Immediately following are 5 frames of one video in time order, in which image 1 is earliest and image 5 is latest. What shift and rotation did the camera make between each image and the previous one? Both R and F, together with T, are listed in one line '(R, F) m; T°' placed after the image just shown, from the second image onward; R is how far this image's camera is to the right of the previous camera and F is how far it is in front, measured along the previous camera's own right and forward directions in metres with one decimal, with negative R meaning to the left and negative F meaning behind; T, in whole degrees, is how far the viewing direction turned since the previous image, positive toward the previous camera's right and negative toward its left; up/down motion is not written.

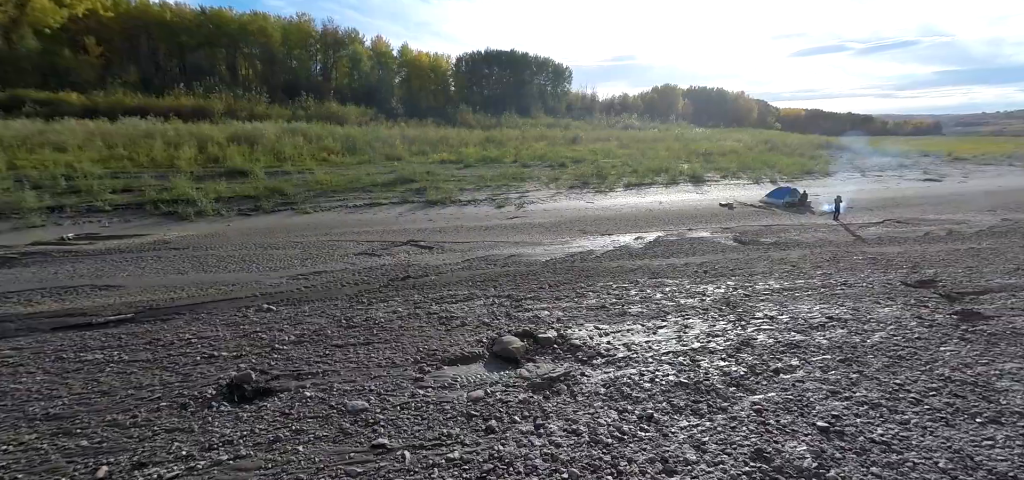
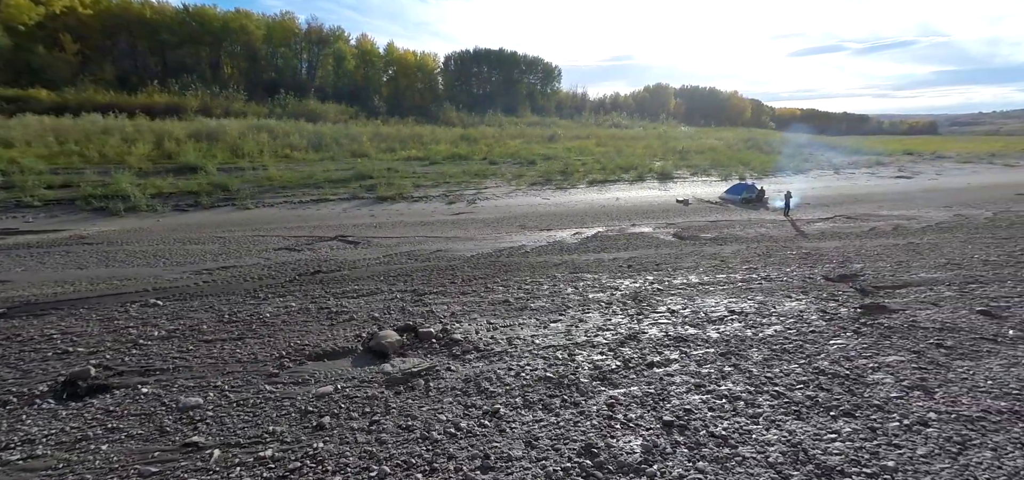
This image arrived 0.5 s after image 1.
(+0.7, +0.1) m; +1°
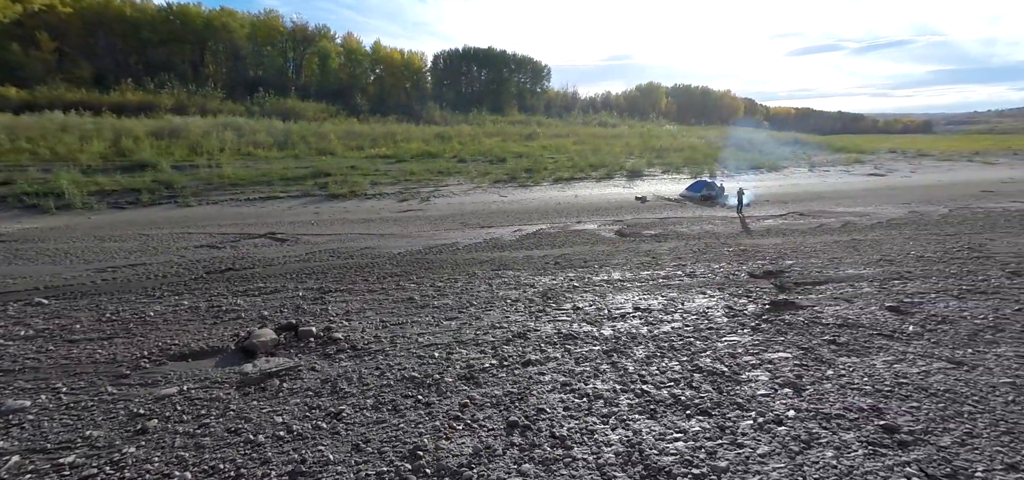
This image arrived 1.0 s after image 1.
(+0.7, +0.1) m; +1°
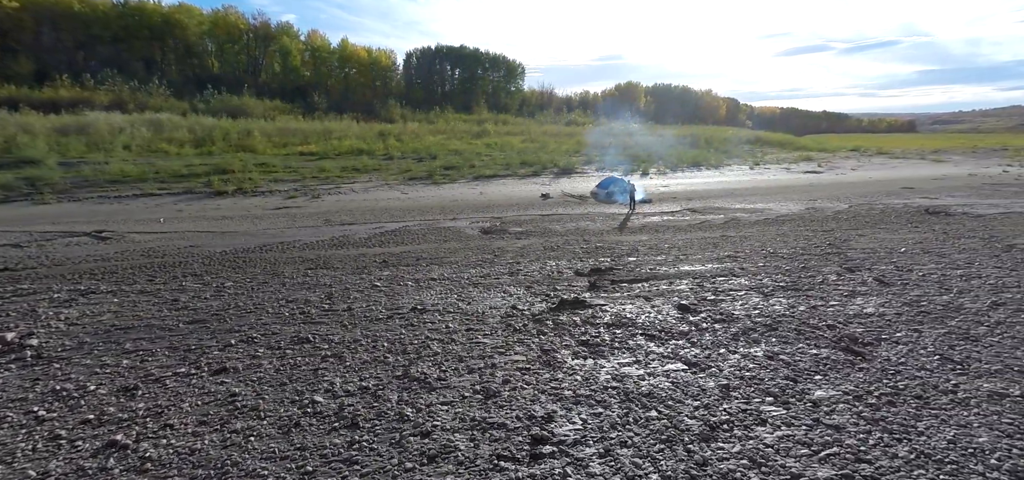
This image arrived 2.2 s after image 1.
(+1.5, +0.2) m; +2°
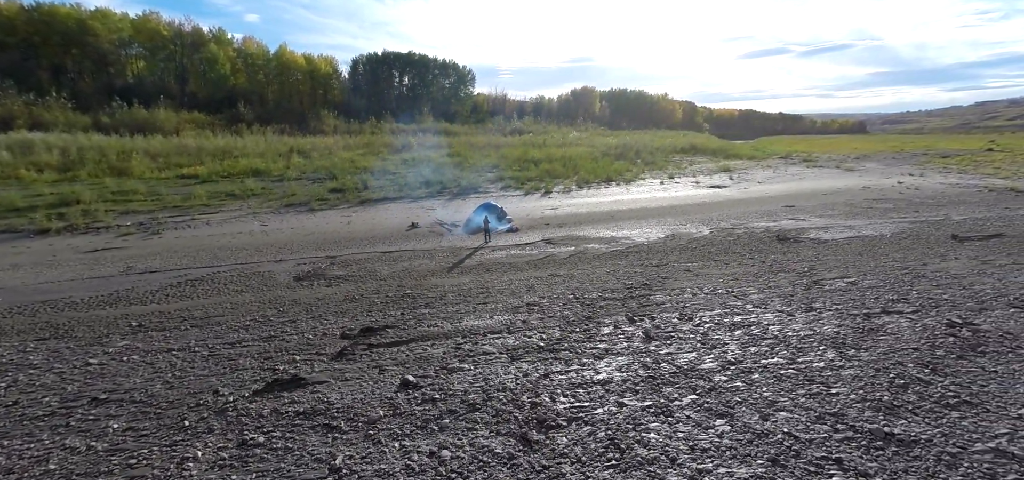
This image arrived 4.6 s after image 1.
(+1.7, +0.1) m; +5°
